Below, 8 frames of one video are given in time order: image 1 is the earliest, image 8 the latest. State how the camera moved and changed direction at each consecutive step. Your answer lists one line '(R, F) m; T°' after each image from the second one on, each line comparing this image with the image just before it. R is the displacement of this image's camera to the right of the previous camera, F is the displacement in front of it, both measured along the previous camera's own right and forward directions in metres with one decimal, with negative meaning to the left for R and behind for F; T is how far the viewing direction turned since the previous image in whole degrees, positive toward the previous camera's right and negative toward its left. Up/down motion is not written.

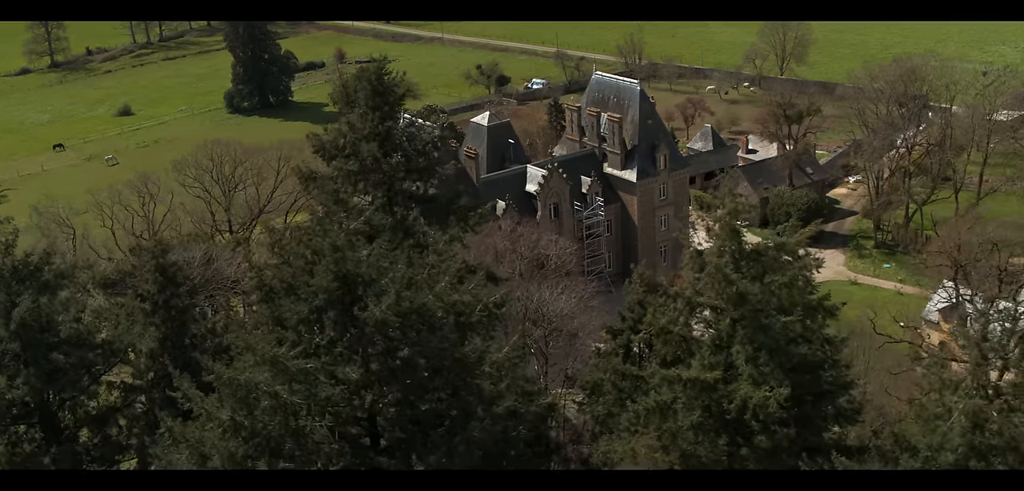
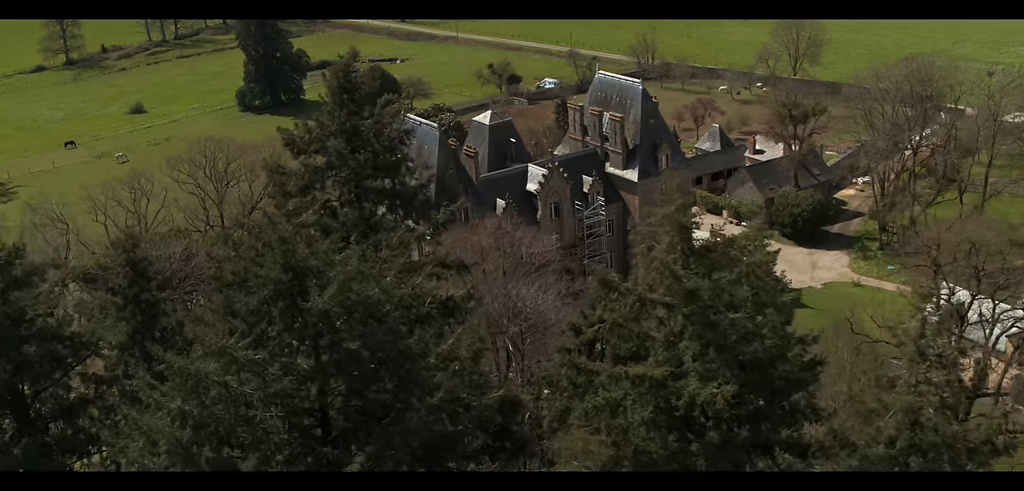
(+1.2, -0.1) m; -1°
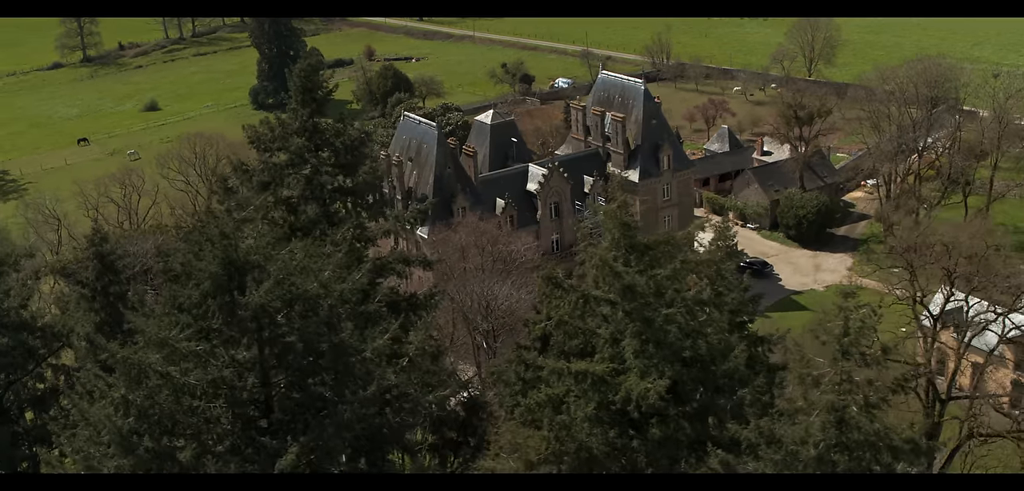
(+1.4, -0.2) m; -1°
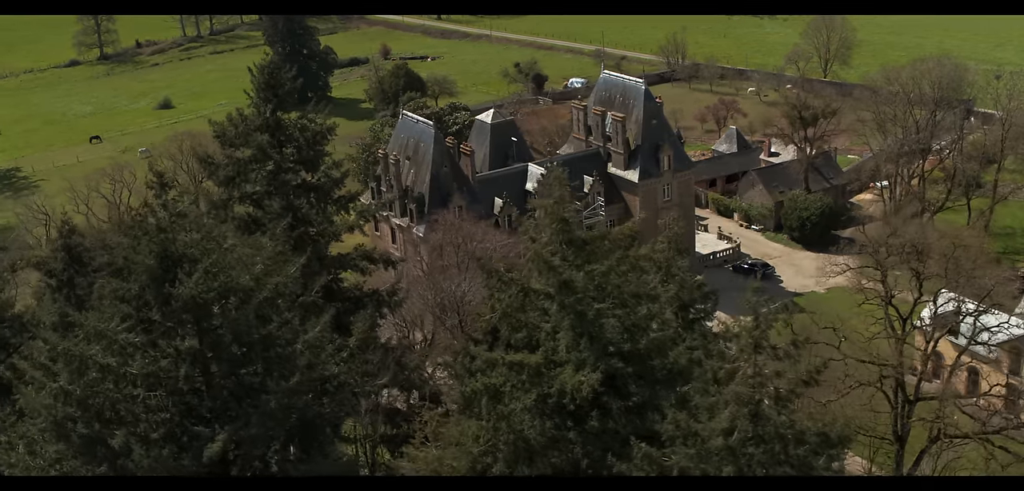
(+1.6, -0.3) m; -1°
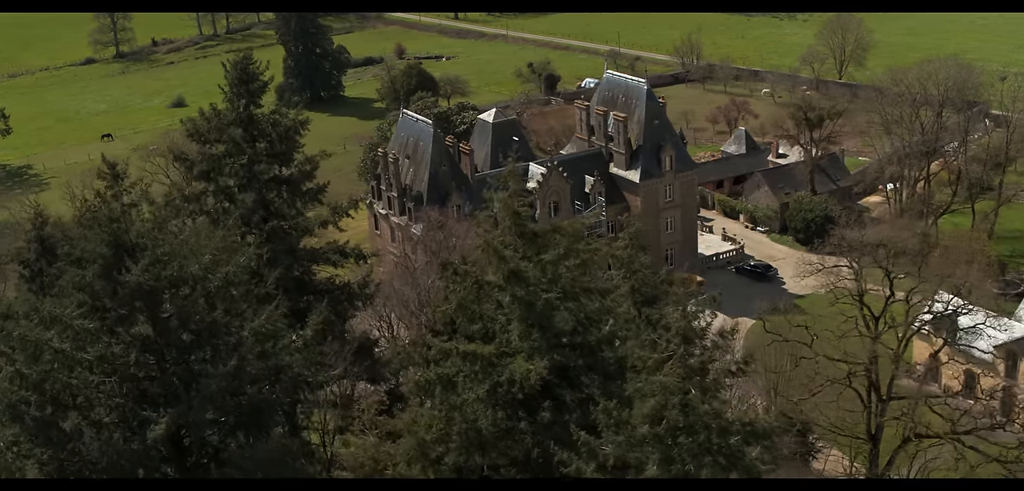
(+1.4, -0.4) m; -1°
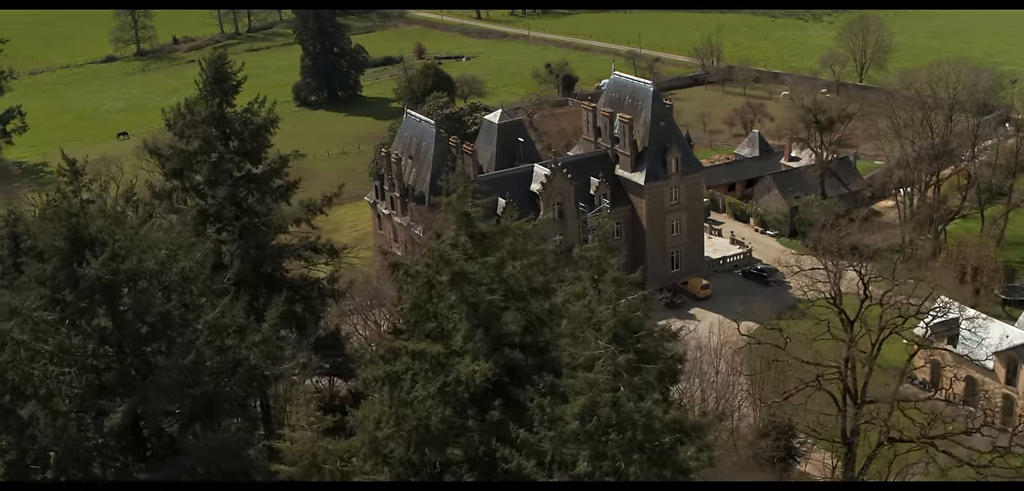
(+1.5, -0.3) m; -1°
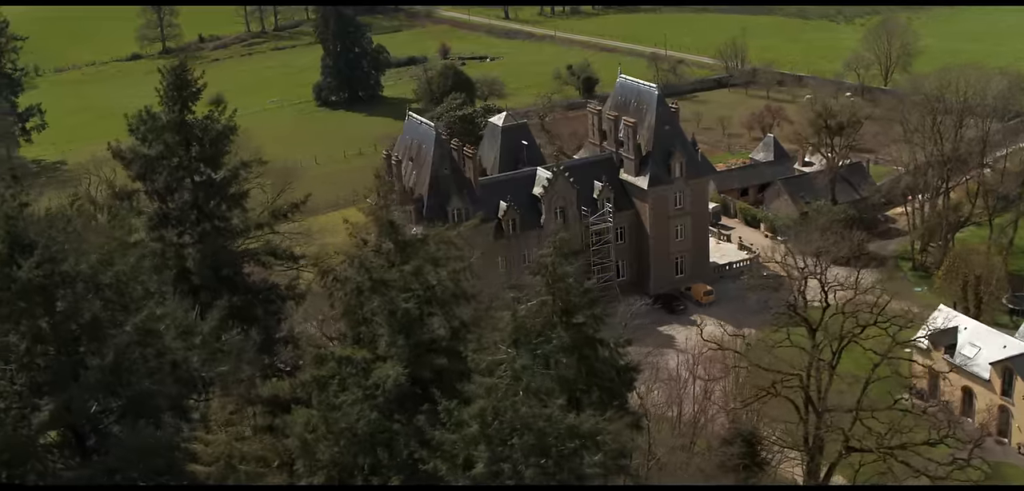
(+2.1, -0.4) m; -1°
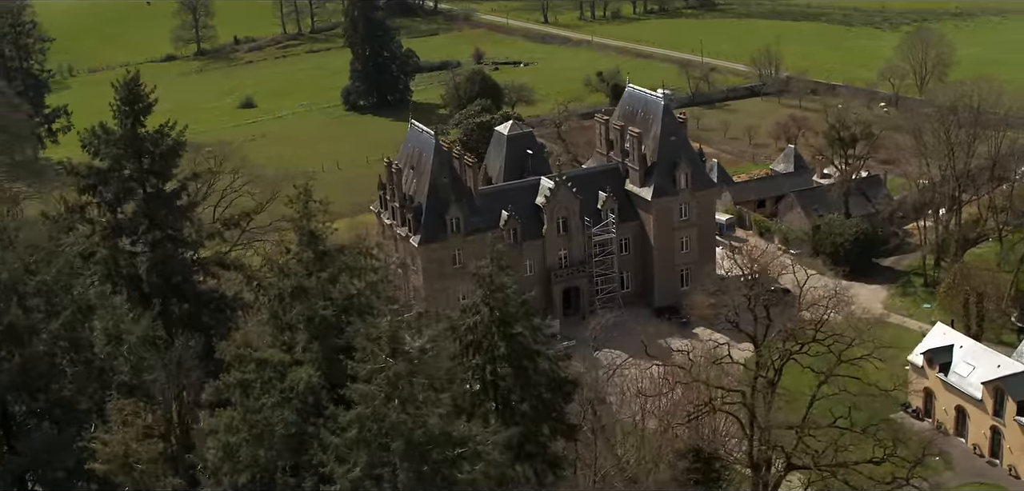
(+2.9, -0.8) m; -2°
